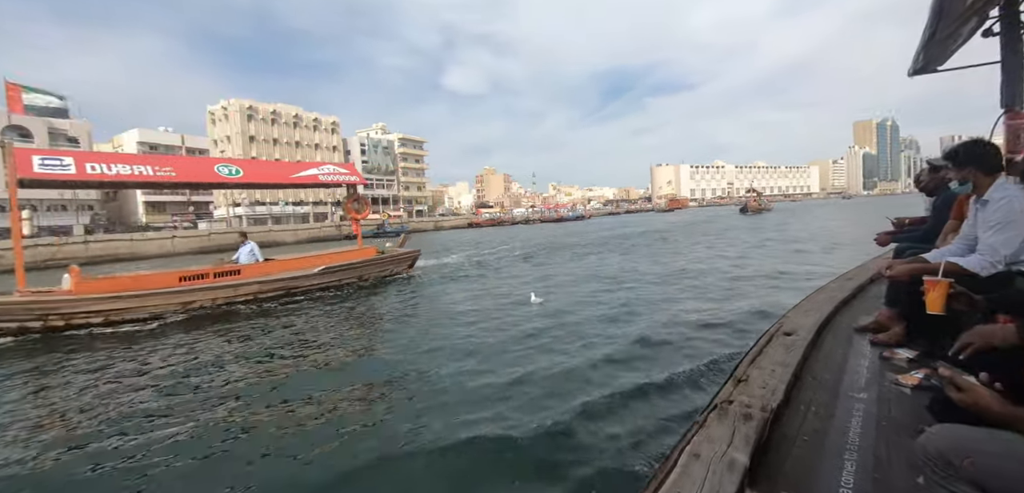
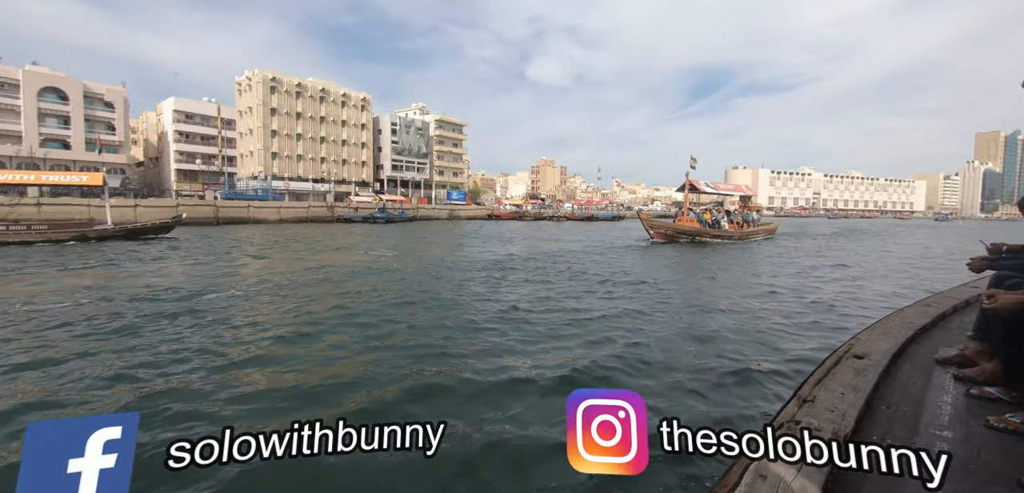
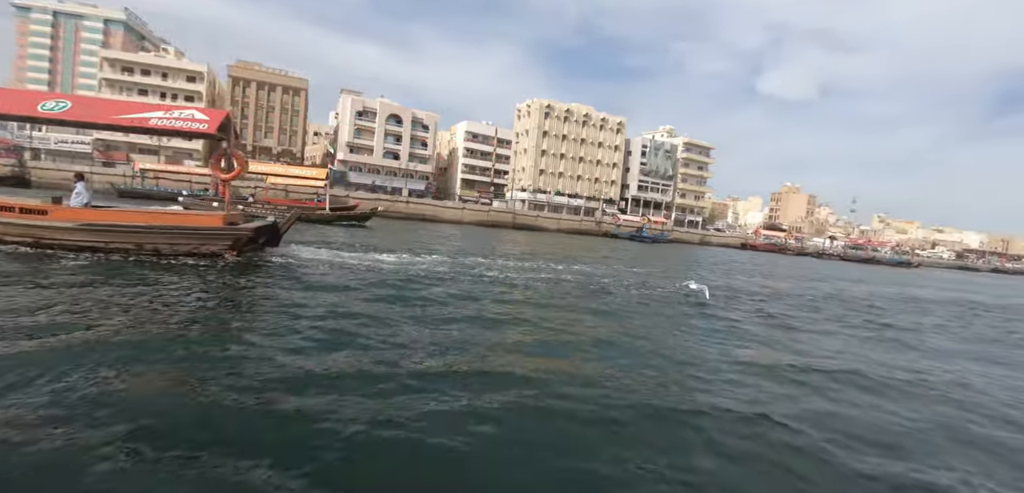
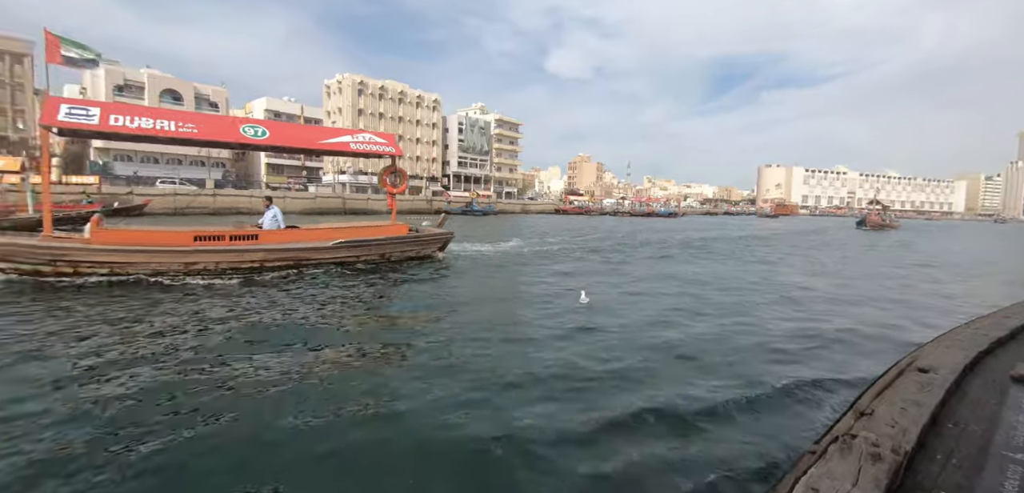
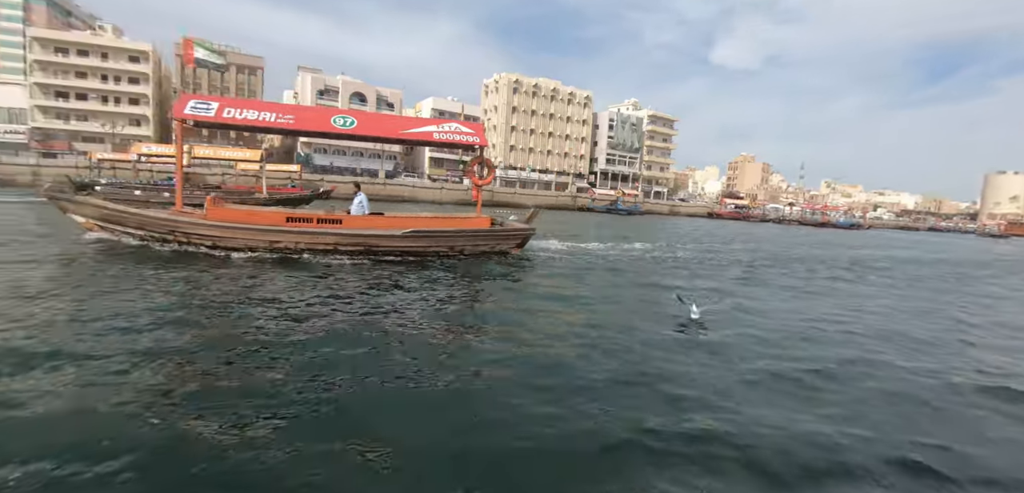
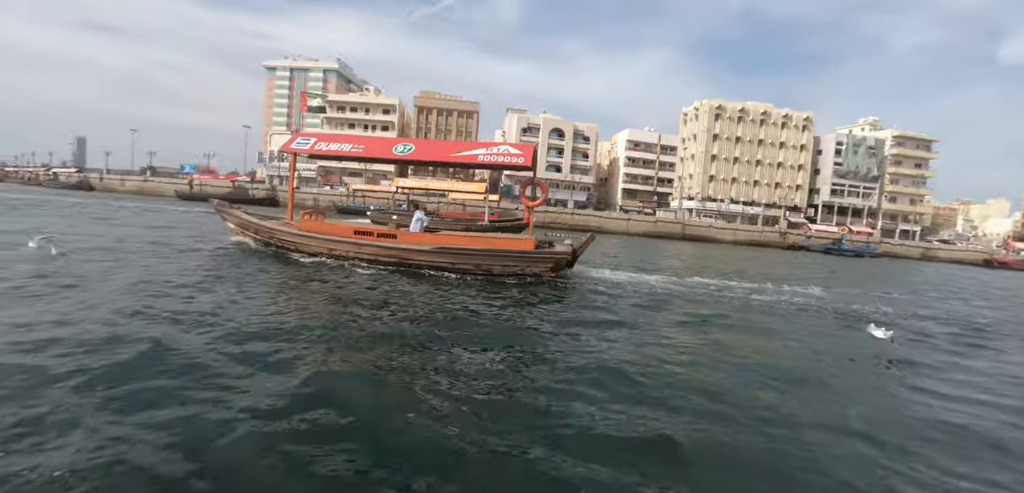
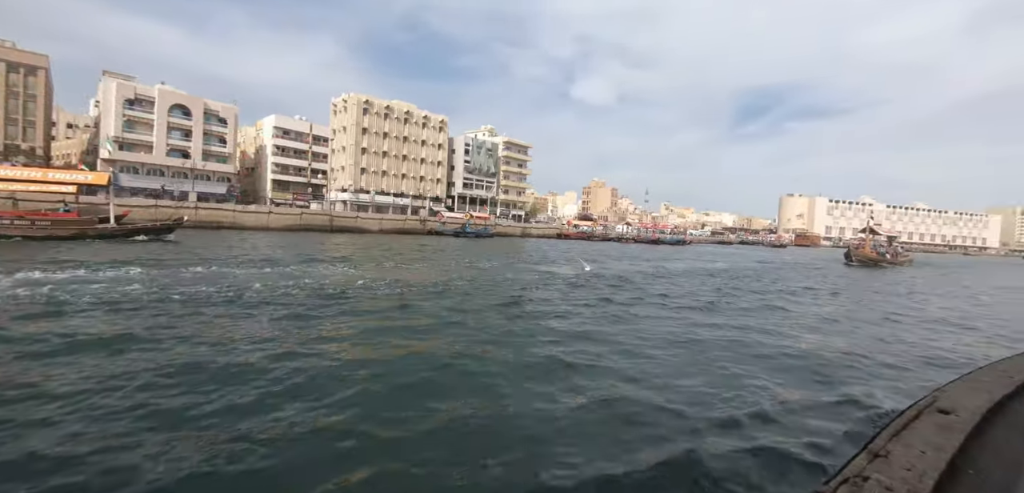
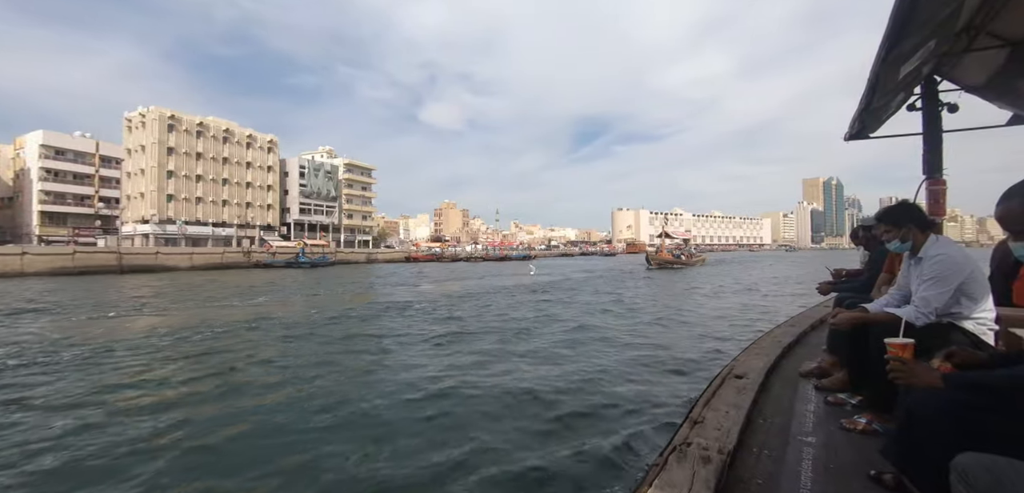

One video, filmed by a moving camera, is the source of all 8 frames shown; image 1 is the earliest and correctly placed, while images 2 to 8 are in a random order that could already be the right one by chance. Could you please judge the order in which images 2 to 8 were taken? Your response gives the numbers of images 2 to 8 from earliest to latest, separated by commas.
4, 5, 6, 3, 7, 8, 2
